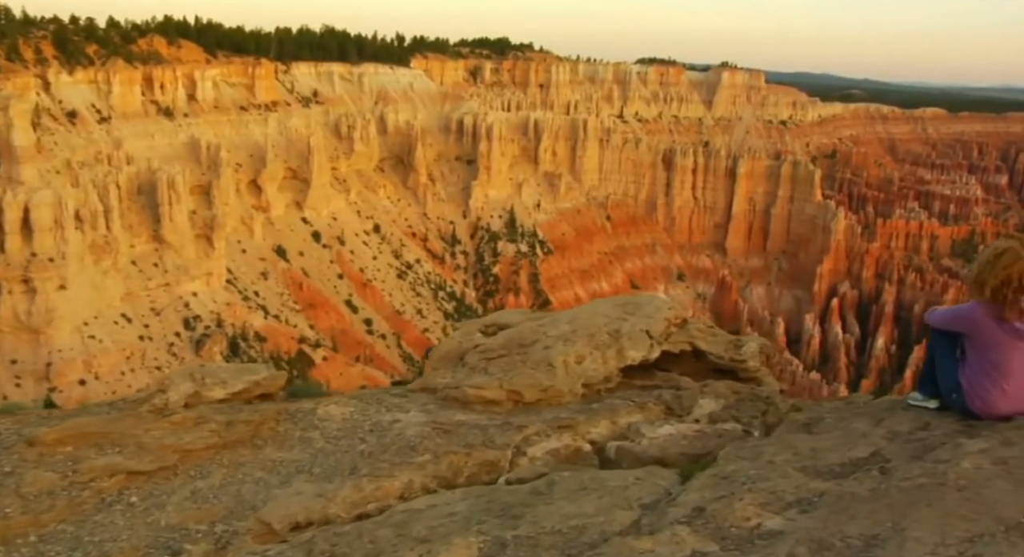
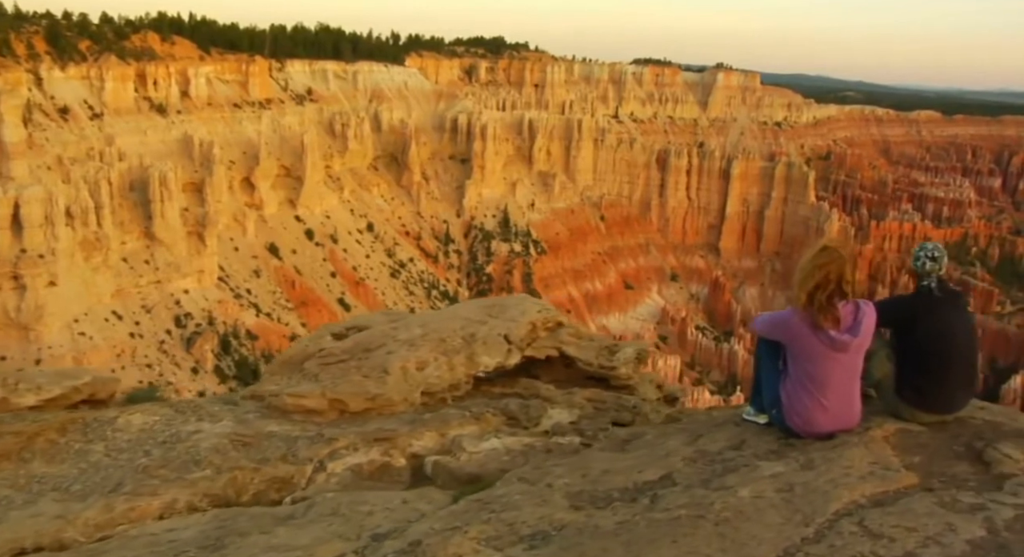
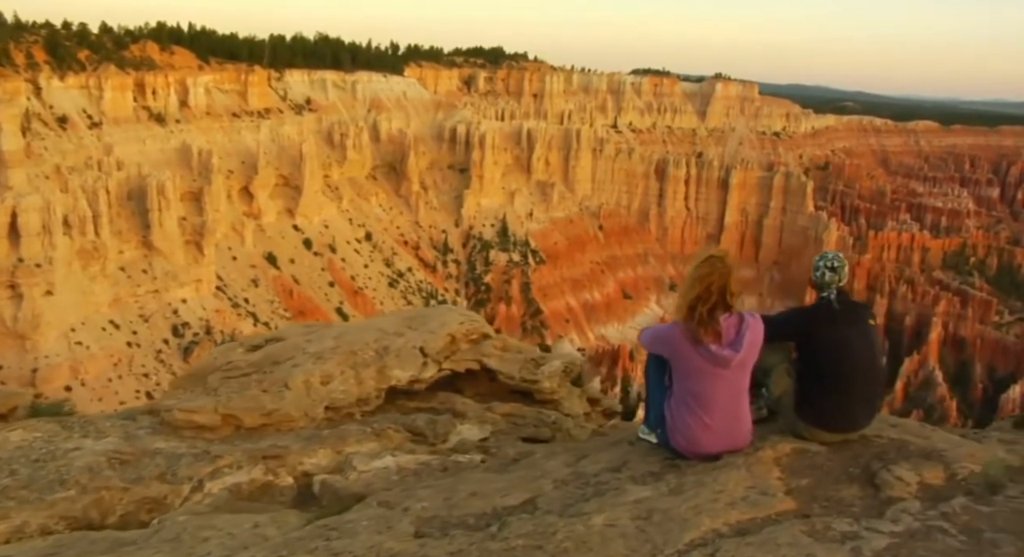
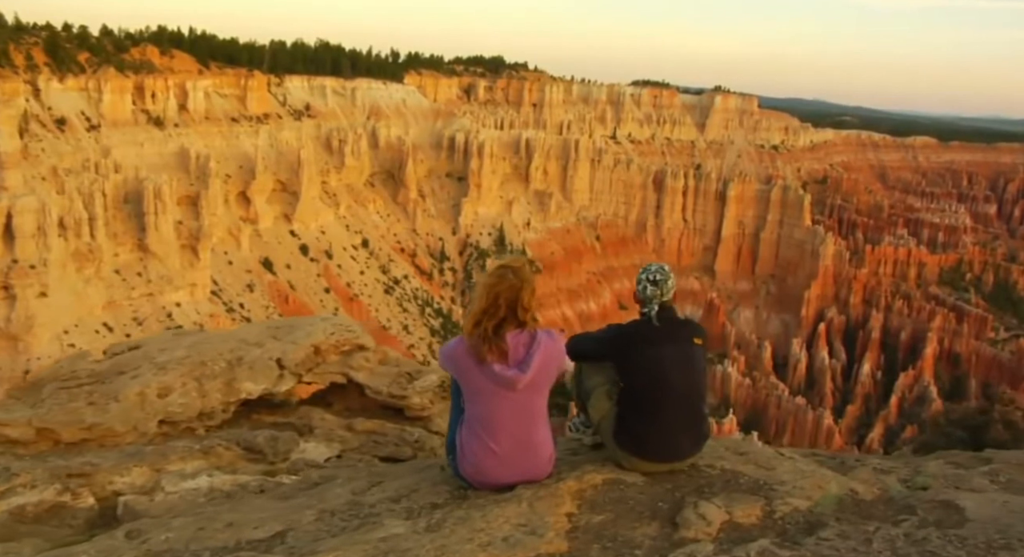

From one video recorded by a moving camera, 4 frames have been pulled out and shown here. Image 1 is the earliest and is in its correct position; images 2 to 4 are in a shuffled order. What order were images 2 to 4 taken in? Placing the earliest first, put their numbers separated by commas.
2, 3, 4
